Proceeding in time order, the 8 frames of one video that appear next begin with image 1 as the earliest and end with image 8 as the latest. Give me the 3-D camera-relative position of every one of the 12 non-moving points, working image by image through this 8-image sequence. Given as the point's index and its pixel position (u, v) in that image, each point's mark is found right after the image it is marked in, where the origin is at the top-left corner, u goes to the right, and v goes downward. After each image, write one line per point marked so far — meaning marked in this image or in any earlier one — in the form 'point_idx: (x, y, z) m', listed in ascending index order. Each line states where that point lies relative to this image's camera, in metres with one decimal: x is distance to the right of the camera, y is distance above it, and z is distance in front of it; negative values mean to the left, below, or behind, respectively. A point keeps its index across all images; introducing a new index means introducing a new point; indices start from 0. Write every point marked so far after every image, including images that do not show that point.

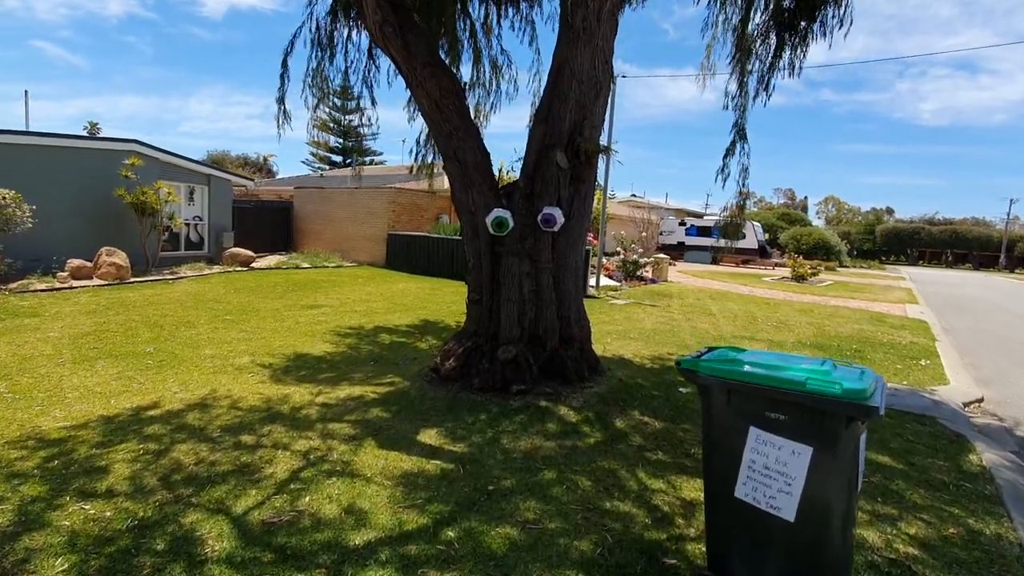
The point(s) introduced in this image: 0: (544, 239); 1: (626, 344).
0: (+0.3, +0.5, +5.0) m
1: (+1.6, -0.8, +7.2) m
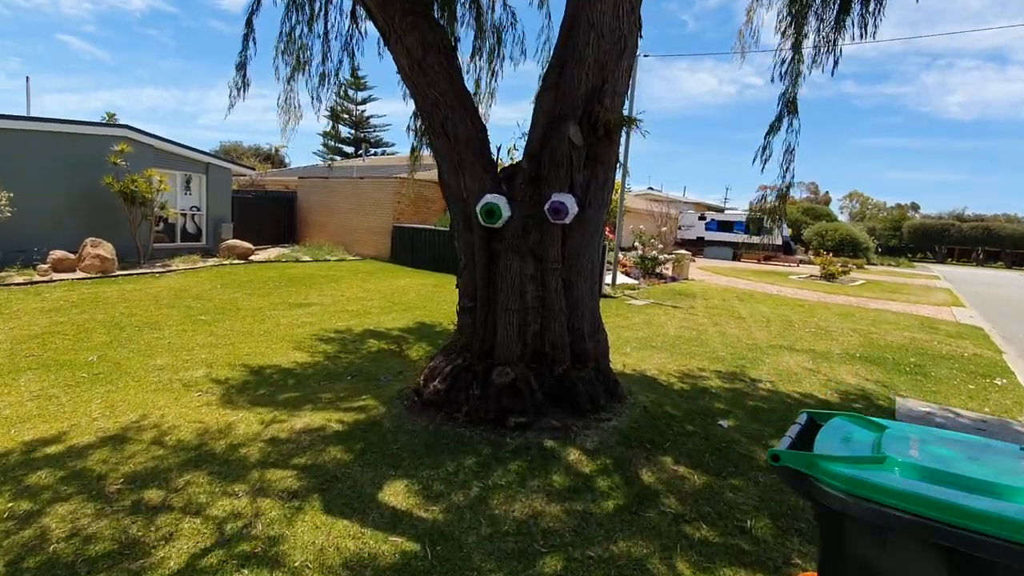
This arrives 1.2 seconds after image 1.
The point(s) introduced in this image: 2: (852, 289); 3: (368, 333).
0: (+0.3, +0.4, +4.0) m
1: (+1.7, -0.8, +6.2) m
2: (+11.1, -0.1, +16.7) m
3: (-2.0, -0.6, +7.1) m
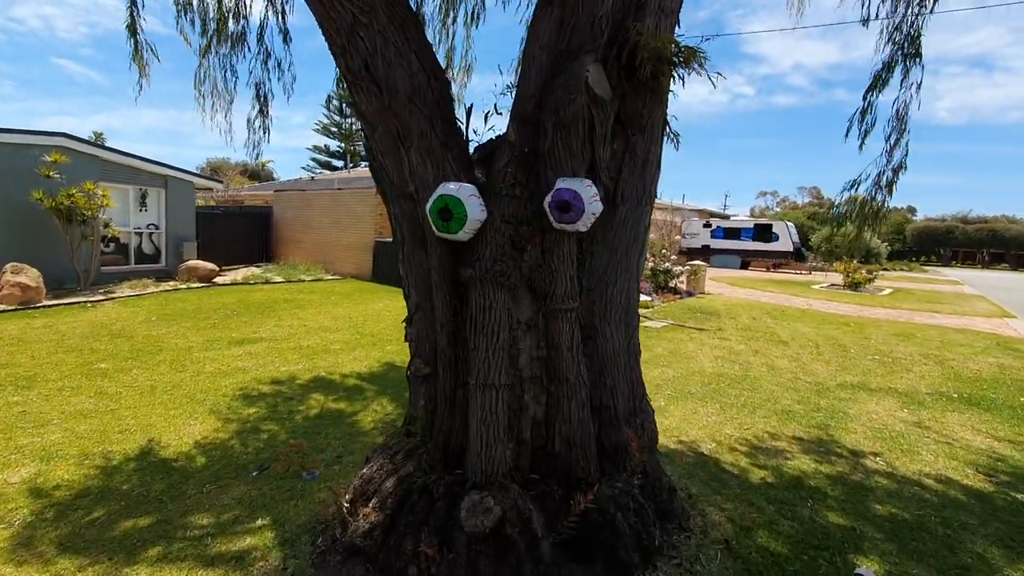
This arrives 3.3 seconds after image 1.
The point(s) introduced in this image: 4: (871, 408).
0: (+0.2, +0.2, +2.4) m
1: (+1.6, -1.1, +4.5) m
2: (+11.0, -0.4, +15.1) m
3: (-2.1, -1.0, +5.3) m
4: (+3.6, -1.2, +5.1) m
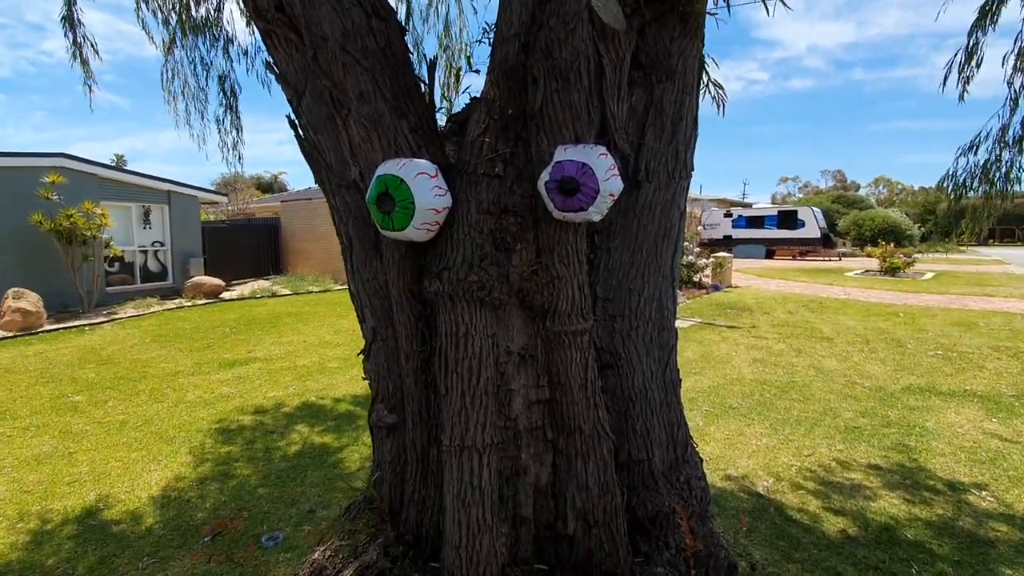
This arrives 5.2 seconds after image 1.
0: (+0.2, +0.1, +1.7) m
1: (+1.7, -1.1, +3.8) m
2: (+11.4, +0.1, +14.0) m
3: (-2.0, -1.2, +4.7) m
4: (+3.7, -1.1, +4.3) m
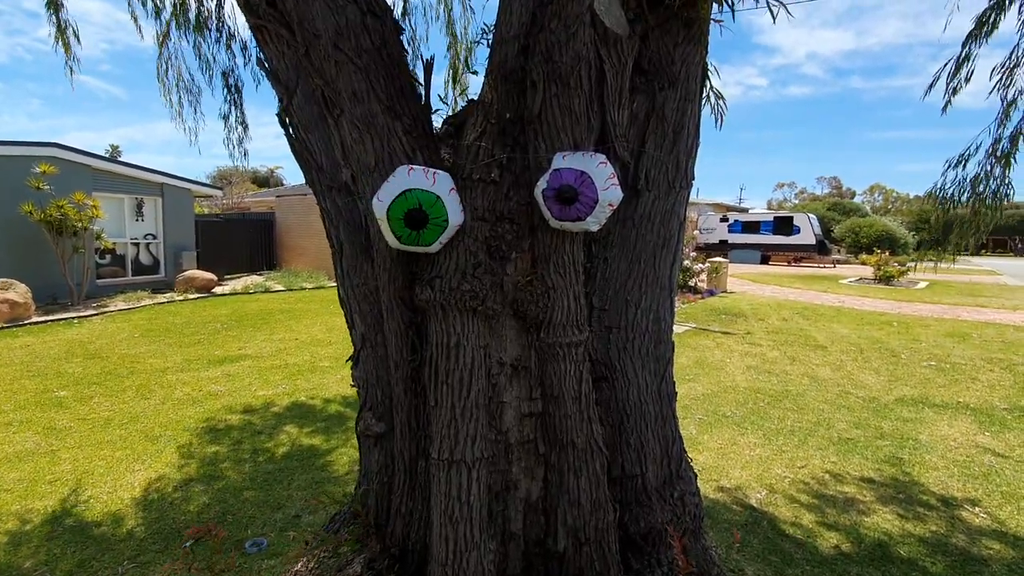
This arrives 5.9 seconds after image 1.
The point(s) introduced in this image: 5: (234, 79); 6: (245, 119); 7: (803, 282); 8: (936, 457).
0: (+0.2, +0.1, +1.6) m
1: (+1.6, -1.2, +3.7) m
2: (+11.2, -0.2, +14.0) m
3: (-2.0, -1.1, +4.7) m
4: (+3.6, -1.2, +4.3) m
5: (-1.6, +1.2, +2.9) m
6: (-1.5, +0.9, +2.9) m
7: (+9.4, +0.2, +16.6) m
8: (+3.0, -1.2, +3.6) m
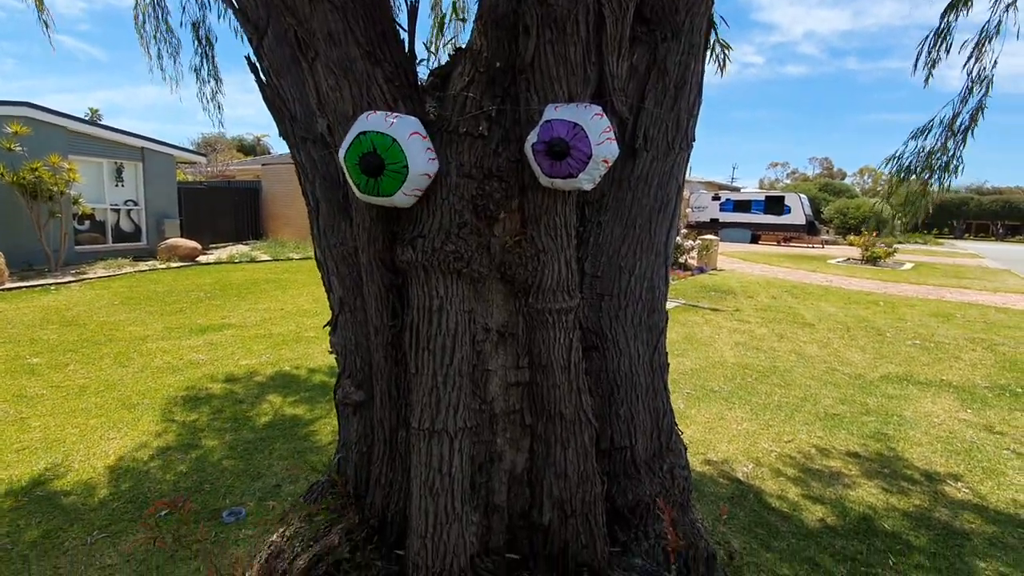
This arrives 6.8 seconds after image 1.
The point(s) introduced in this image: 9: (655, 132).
0: (+0.1, +0.2, +1.5) m
1: (+1.5, -1.0, +3.7) m
2: (+11.0, +0.3, +14.2) m
3: (-2.1, -0.8, +4.6) m
4: (+3.5, -1.0, +4.3) m
5: (-1.6, +1.4, +2.7) m
6: (-1.6, +1.1, +2.7) m
7: (+9.1, +0.9, +16.6) m
8: (+2.9, -1.0, +3.7) m
9: (+0.5, +0.5, +1.7) m
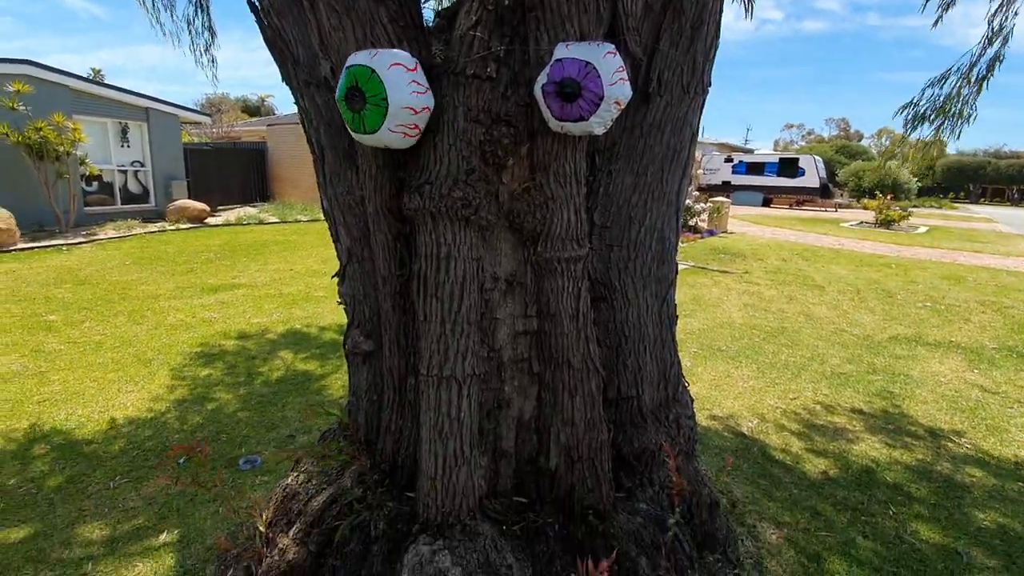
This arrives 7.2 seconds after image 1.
0: (+0.1, +0.4, +1.5) m
1: (+1.6, -0.7, +3.8) m
2: (+11.2, +1.3, +13.9) m
3: (-2.1, -0.5, +4.7) m
4: (+3.5, -0.7, +4.3) m
5: (-1.6, +1.6, +2.6) m
6: (-1.5, +1.4, +2.6) m
7: (+9.4, +2.0, +16.4) m
8: (+3.0, -0.7, +3.7) m
9: (+0.5, +0.7, +1.6) m
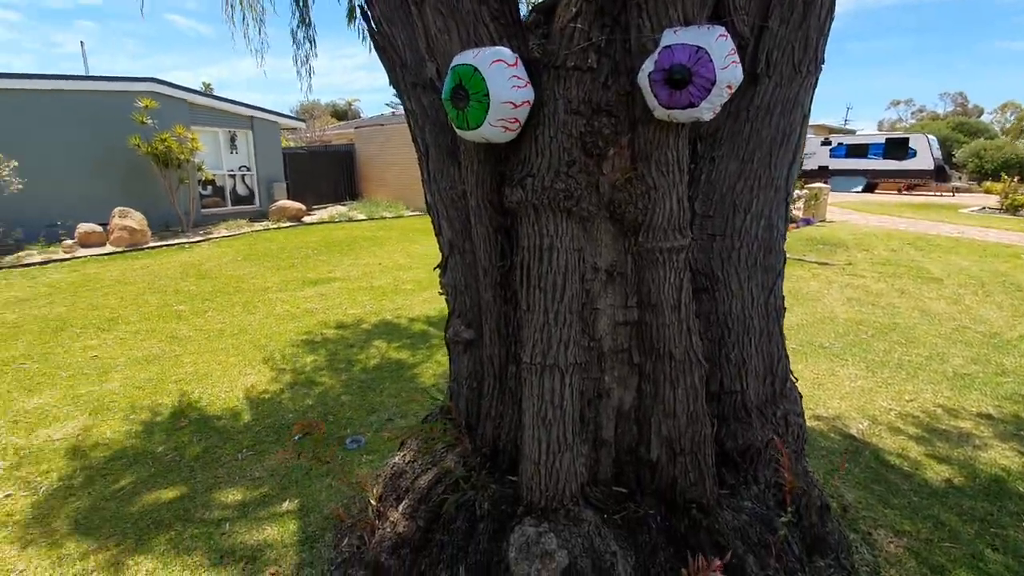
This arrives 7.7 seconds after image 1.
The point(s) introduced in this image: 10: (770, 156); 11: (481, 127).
0: (+0.4, +0.4, +1.5) m
1: (+2.2, -0.6, +3.5) m
2: (+13.2, +1.5, +12.1) m
3: (-1.3, -0.4, +4.9) m
4: (+4.2, -0.6, +3.7) m
5: (-1.1, +1.7, +2.8) m
6: (-1.0, +1.4, +2.8) m
7: (+11.7, +2.2, +14.8) m
8: (+3.6, -0.7, +3.2) m
9: (+0.8, +0.7, +1.5) m
10: (+0.8, +0.4, +1.6) m
11: (0.0, +0.4, +1.4) m
